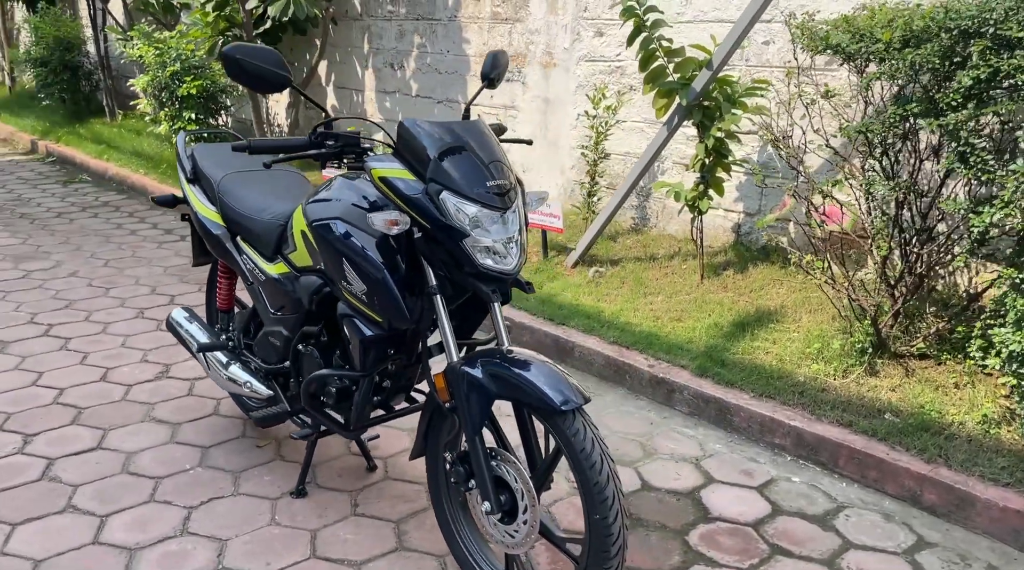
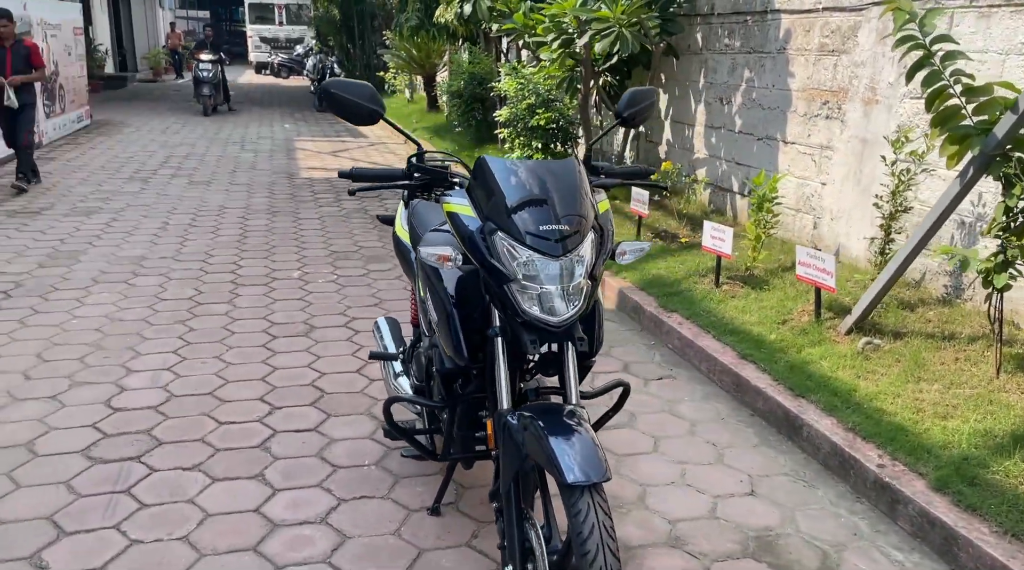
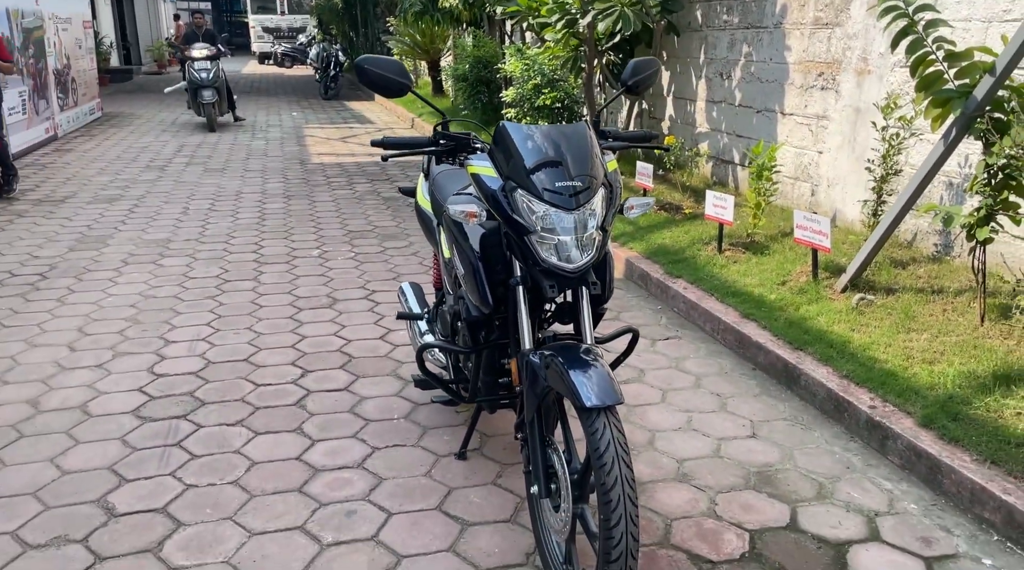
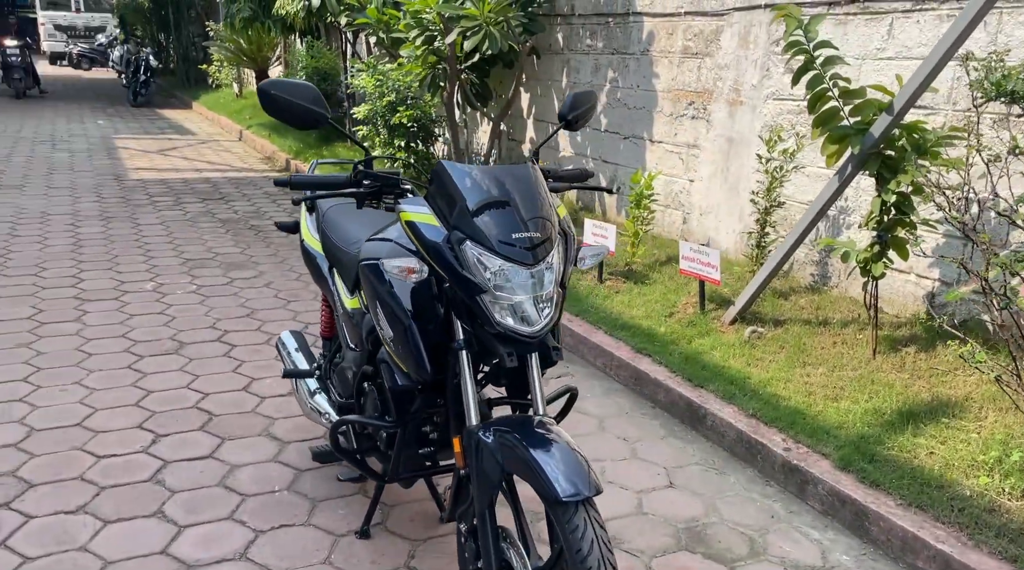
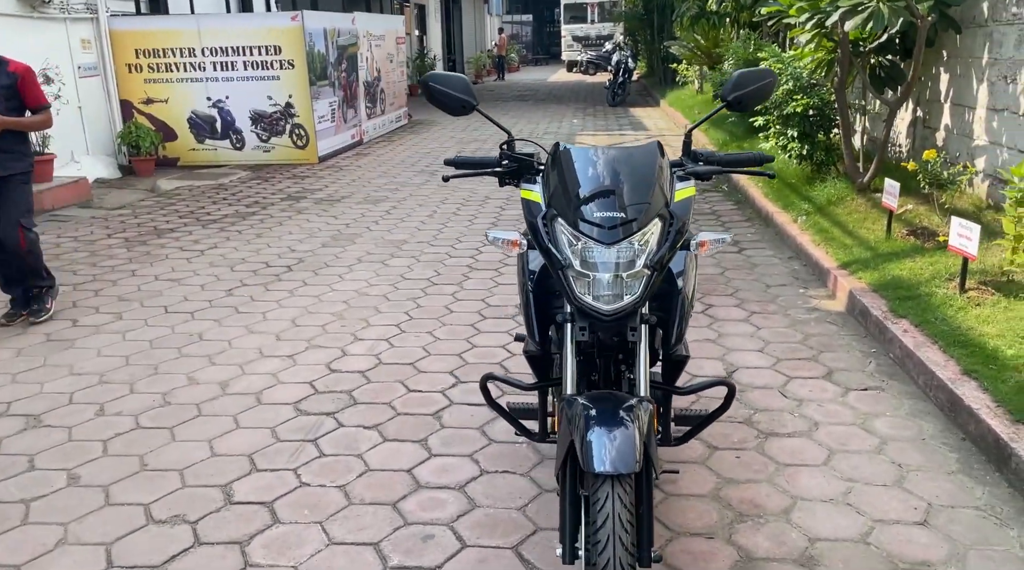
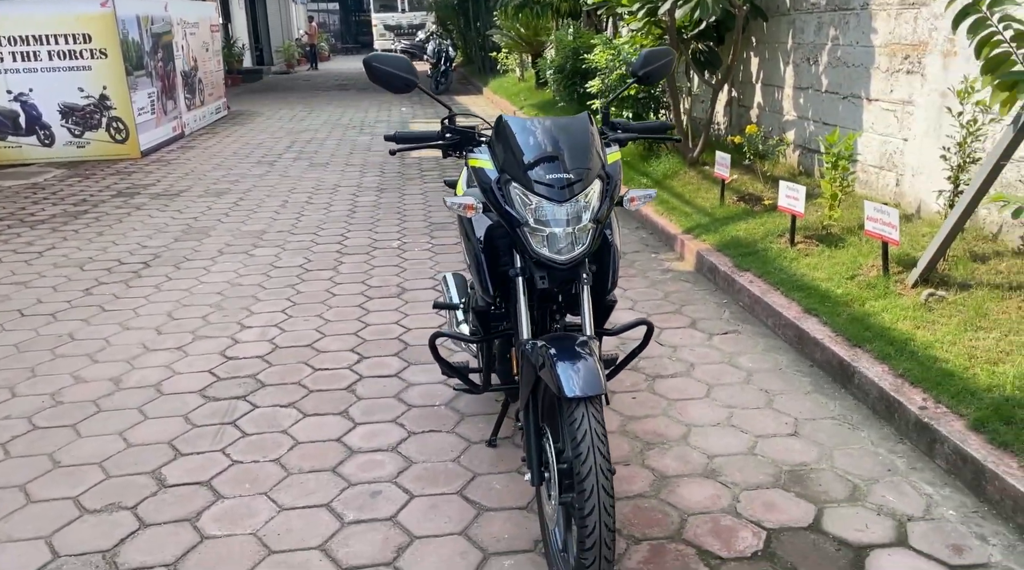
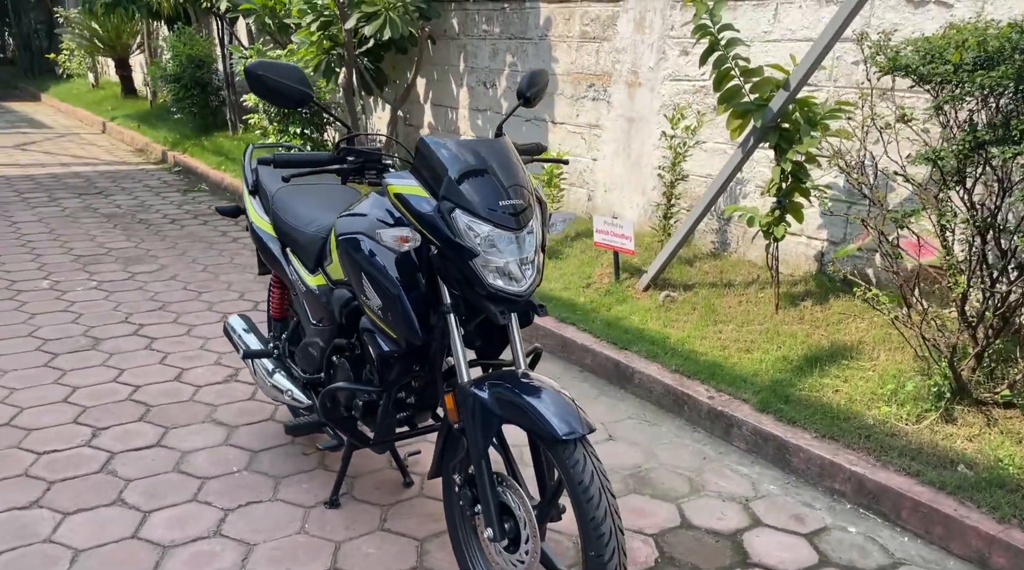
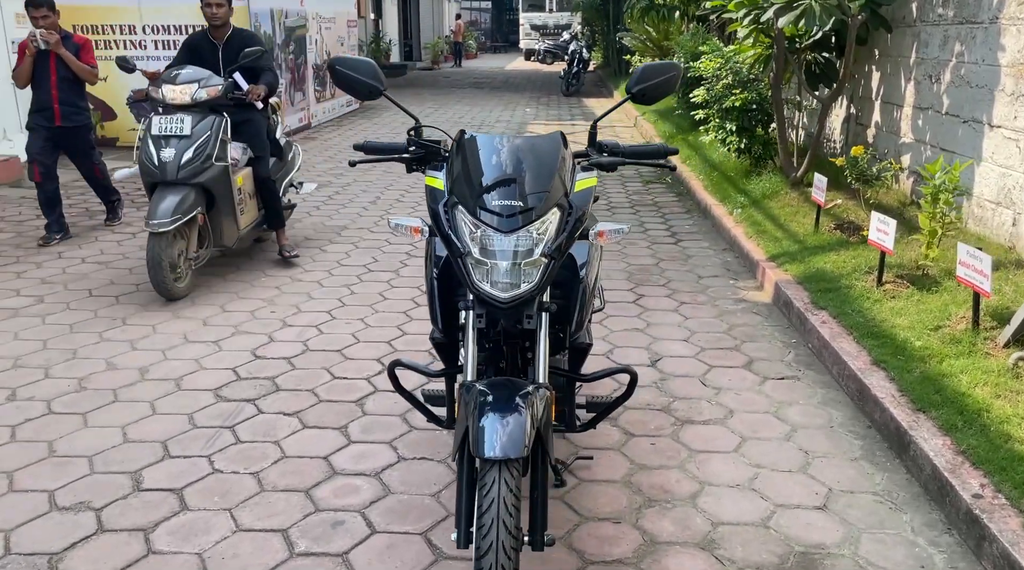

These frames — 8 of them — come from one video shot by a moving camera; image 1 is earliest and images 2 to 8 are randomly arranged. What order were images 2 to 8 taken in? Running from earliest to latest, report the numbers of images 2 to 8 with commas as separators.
7, 4, 2, 3, 8, 5, 6
